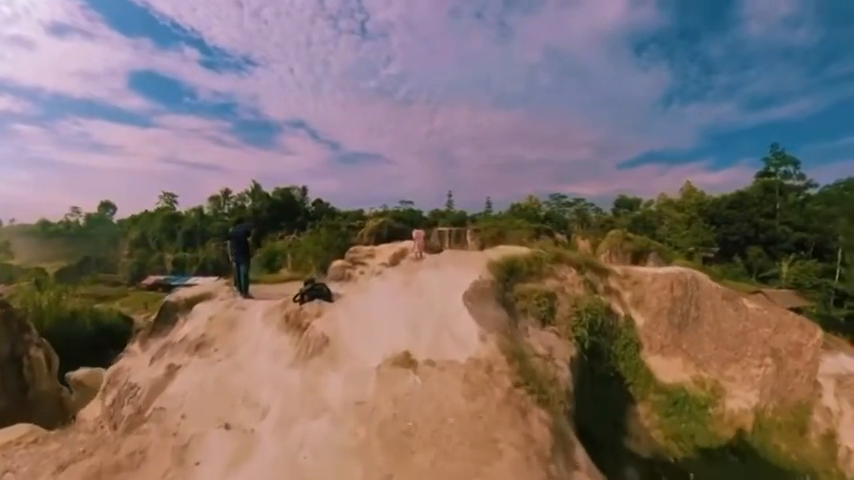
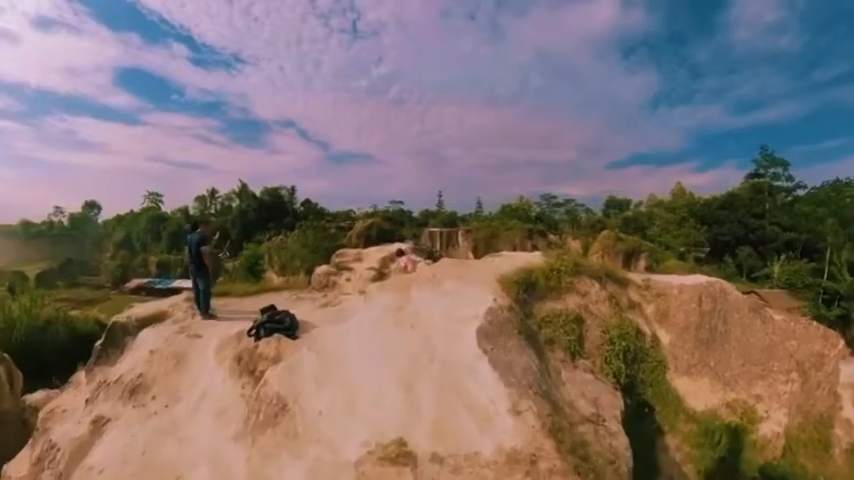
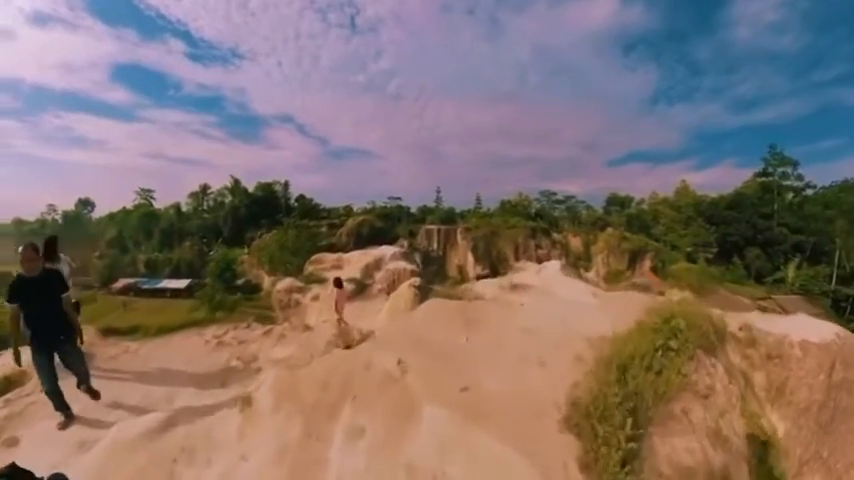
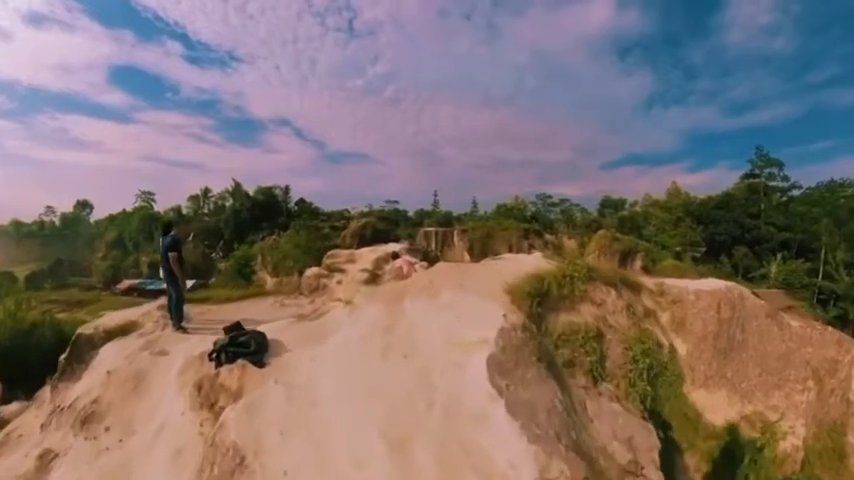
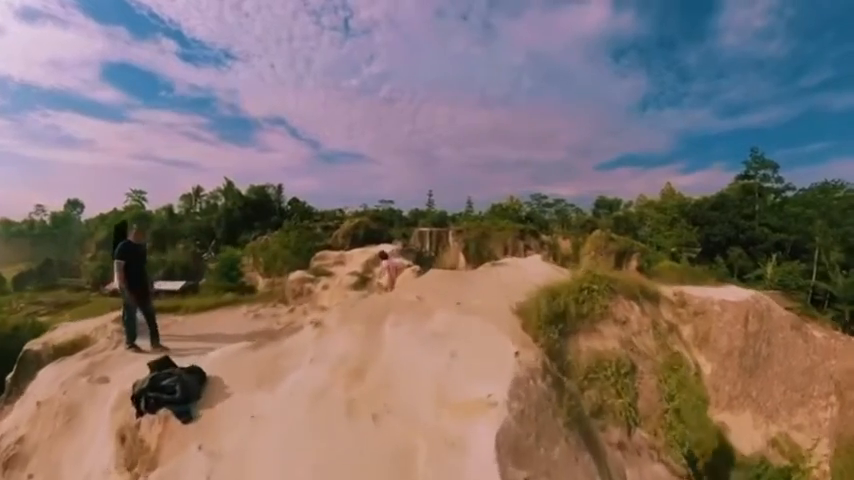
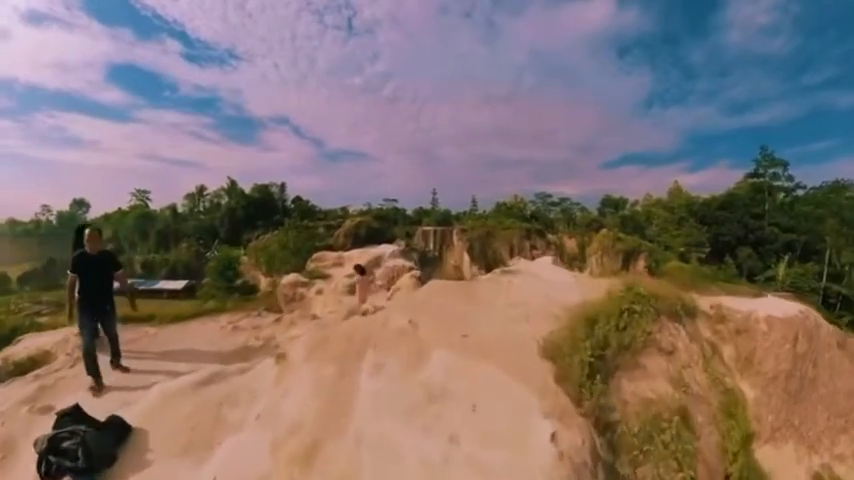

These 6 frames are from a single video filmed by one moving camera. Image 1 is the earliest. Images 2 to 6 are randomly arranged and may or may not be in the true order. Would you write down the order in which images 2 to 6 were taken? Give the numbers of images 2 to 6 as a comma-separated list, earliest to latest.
2, 4, 5, 6, 3
